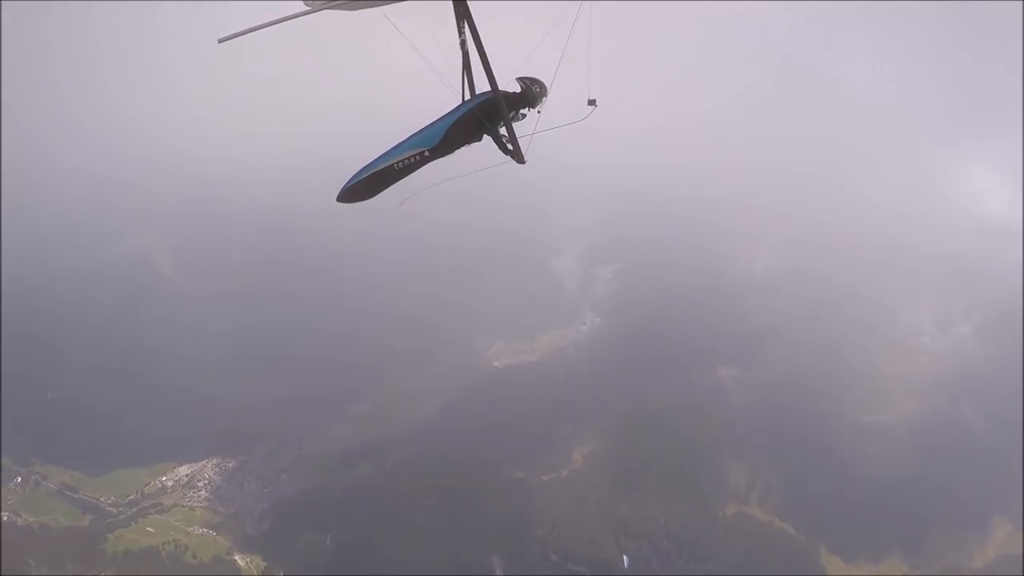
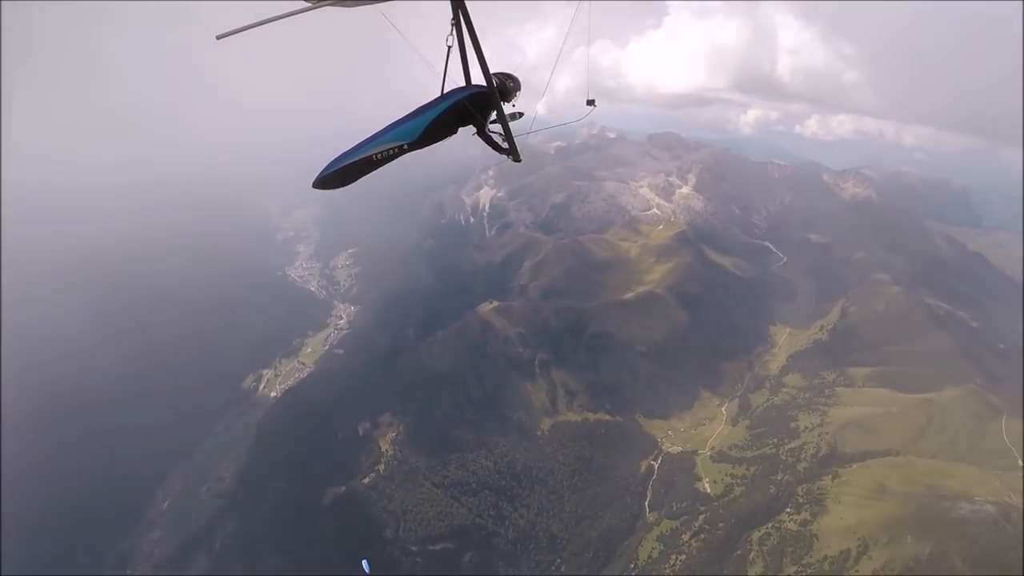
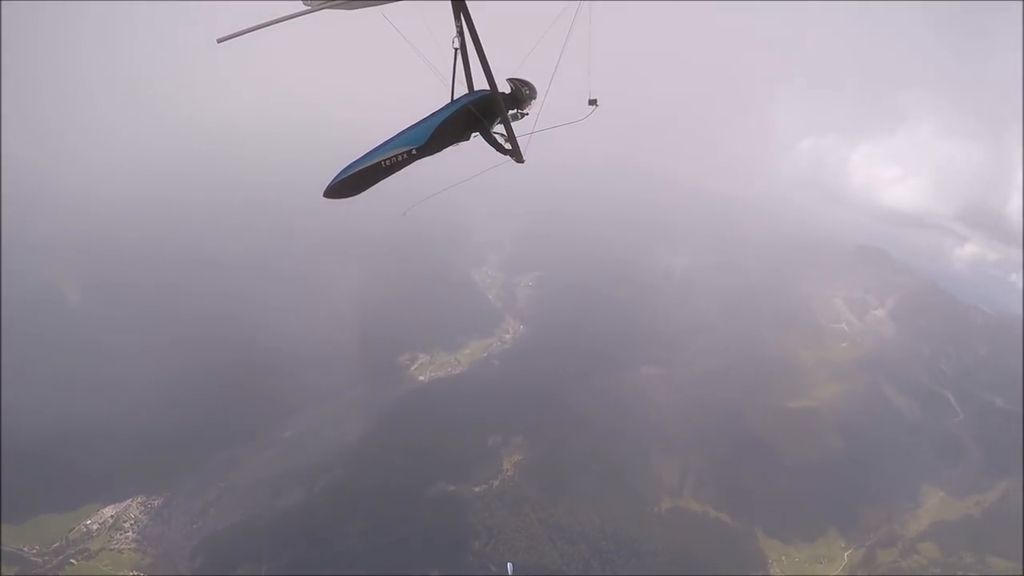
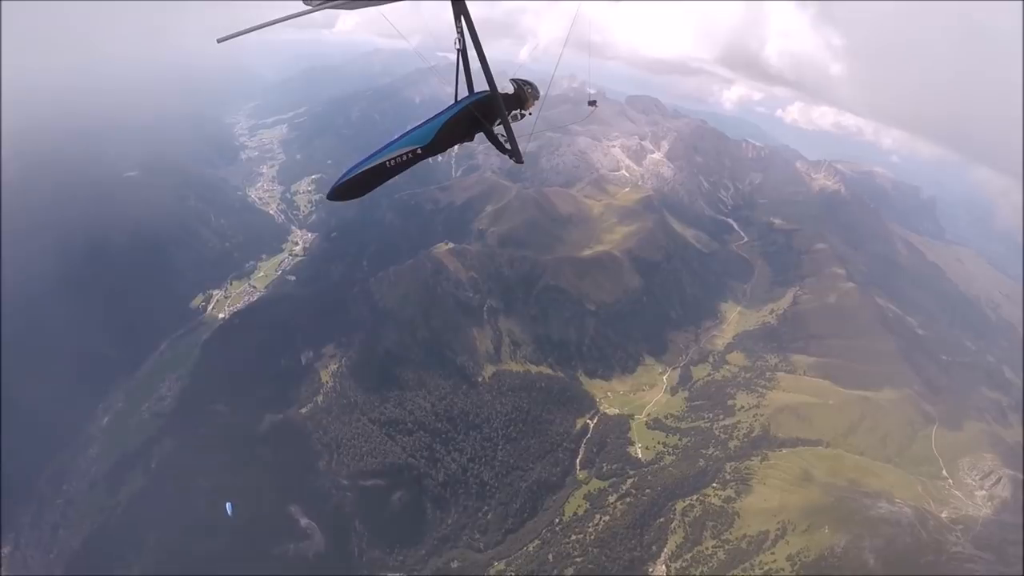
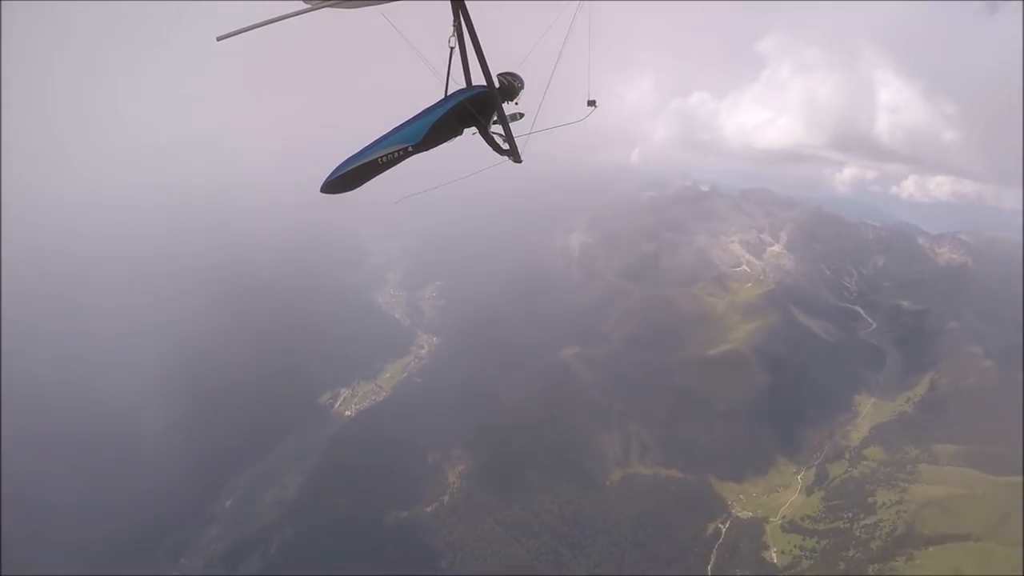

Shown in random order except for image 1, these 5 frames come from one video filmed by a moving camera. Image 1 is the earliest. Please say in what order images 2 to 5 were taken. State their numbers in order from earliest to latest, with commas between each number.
3, 5, 2, 4
